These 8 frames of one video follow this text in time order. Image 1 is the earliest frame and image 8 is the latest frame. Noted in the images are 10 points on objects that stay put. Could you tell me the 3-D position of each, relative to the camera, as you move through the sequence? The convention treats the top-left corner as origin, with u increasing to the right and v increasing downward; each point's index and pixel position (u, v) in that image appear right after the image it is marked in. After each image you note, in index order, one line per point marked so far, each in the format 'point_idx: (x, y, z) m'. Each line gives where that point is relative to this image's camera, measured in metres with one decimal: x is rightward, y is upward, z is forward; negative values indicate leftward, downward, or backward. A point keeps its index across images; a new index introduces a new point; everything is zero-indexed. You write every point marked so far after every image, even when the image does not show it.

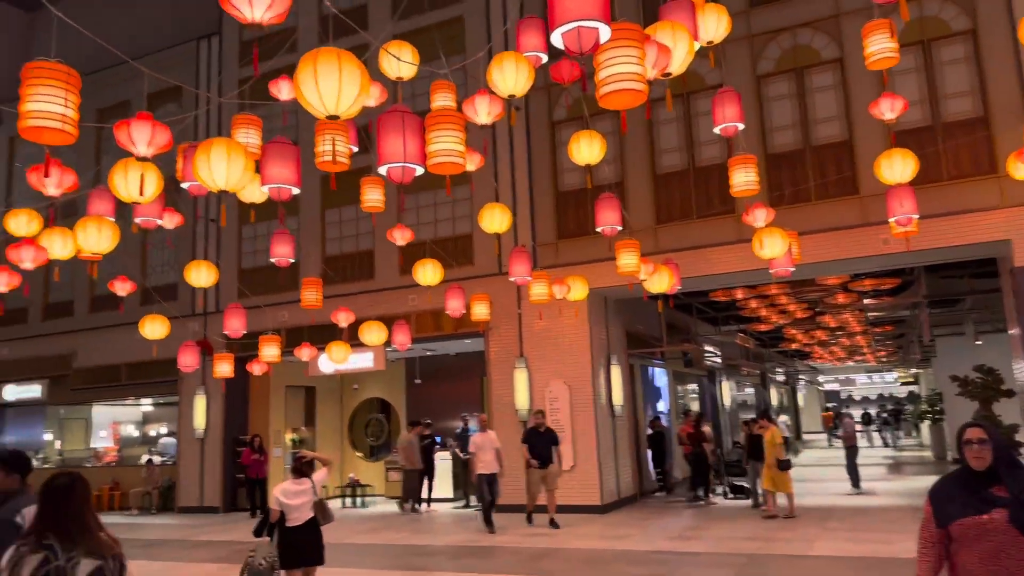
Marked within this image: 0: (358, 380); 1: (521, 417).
0: (-3.4, -2.0, +17.1) m
1: (+0.2, -2.0, +12.2) m
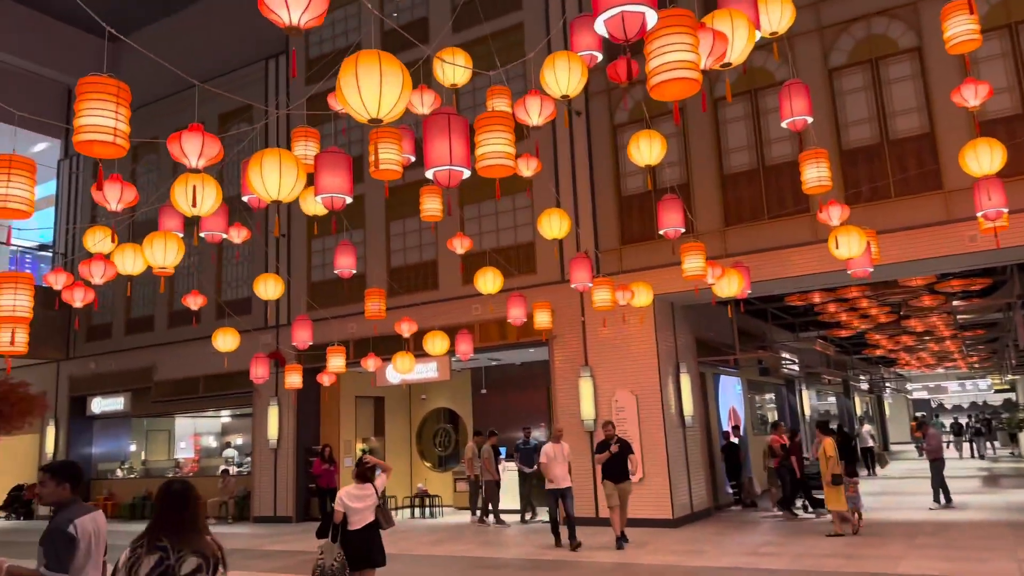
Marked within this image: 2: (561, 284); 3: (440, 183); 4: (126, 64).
0: (-1.9, -2.3, +17.1) m
1: (+1.2, -2.2, +11.9) m
2: (+0.8, +0.1, +12.5) m
3: (-0.5, +0.7, +4.8) m
4: (-9.6, +5.6, +19.4) m
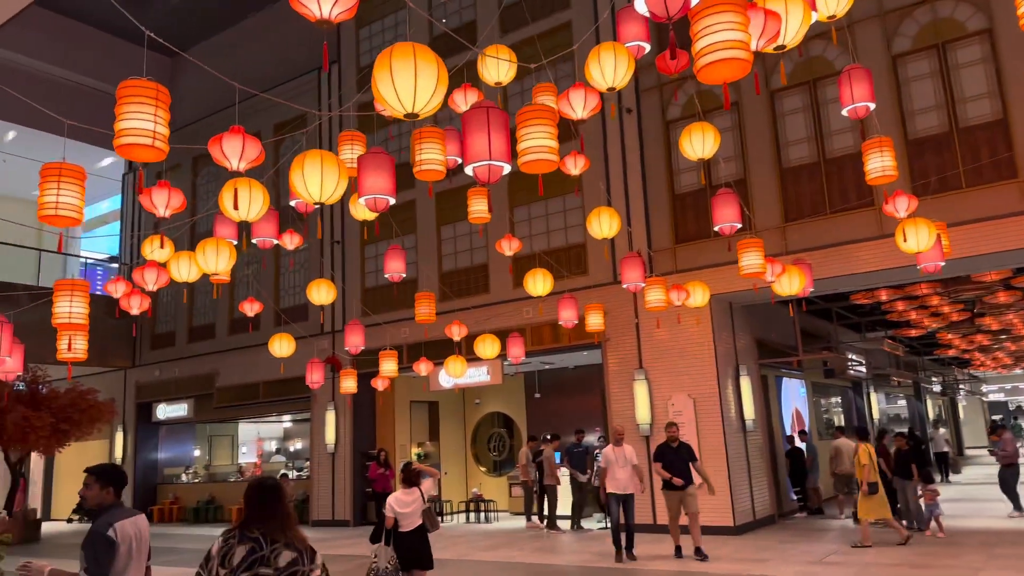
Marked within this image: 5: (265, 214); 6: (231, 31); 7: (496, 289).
0: (-0.7, -2.4, +17.0) m
1: (+2.0, -2.2, +11.6) m
2: (+1.6, 0.0, +12.2) m
3: (-0.2, +0.7, +4.7) m
4: (-8.3, +5.4, +19.9) m
5: (-2.7, +0.8, +8.6) m
6: (-6.8, +6.3, +19.0) m
7: (-0.3, 0.0, +13.5) m
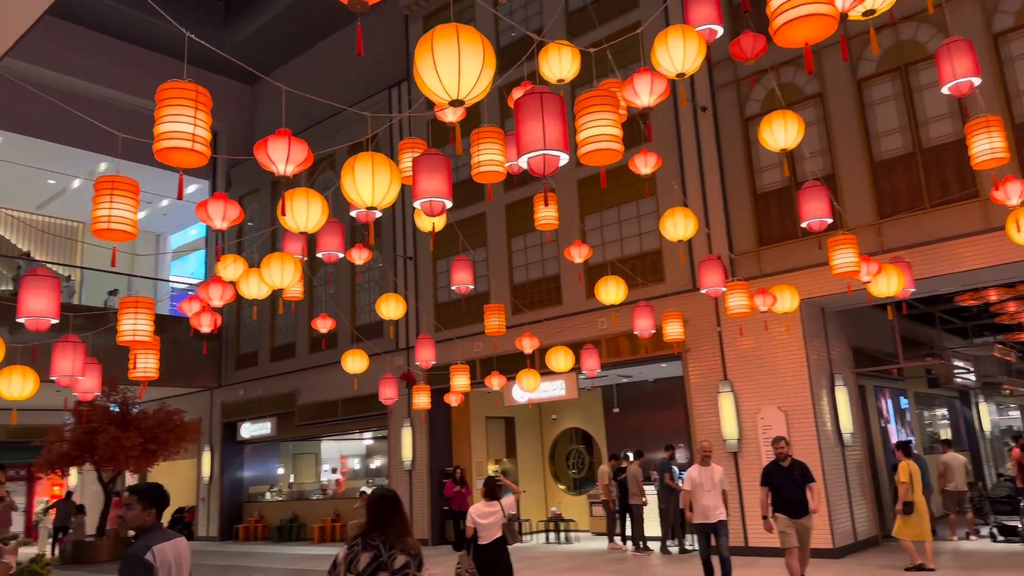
0: (+1.0, -2.6, +16.6) m
1: (+3.1, -2.3, +10.9) m
2: (+2.7, -0.1, +11.6) m
3: (+0.1, +0.7, +4.3) m
4: (-6.5, +4.8, +20.4) m
5: (-2.0, +0.7, +8.5) m
6: (-5.1, +5.8, +19.3) m
7: (+1.0, -0.2, +13.0) m
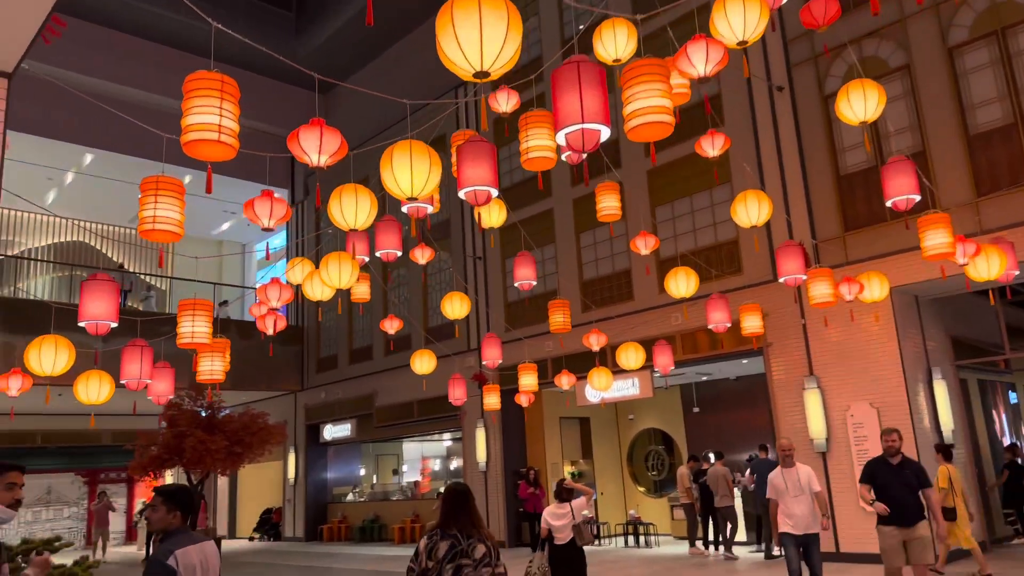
0: (+2.5, -2.6, +16.1) m
1: (+4.1, -2.1, +10.3) m
2: (+3.7, +0.1, +11.0) m
3: (+0.3, +0.7, +4.0) m
4: (-4.7, +4.7, +20.7) m
5: (-1.4, +0.7, +8.4) m
6: (-3.5, +5.7, +19.5) m
7: (+2.1, -0.1, +12.6) m
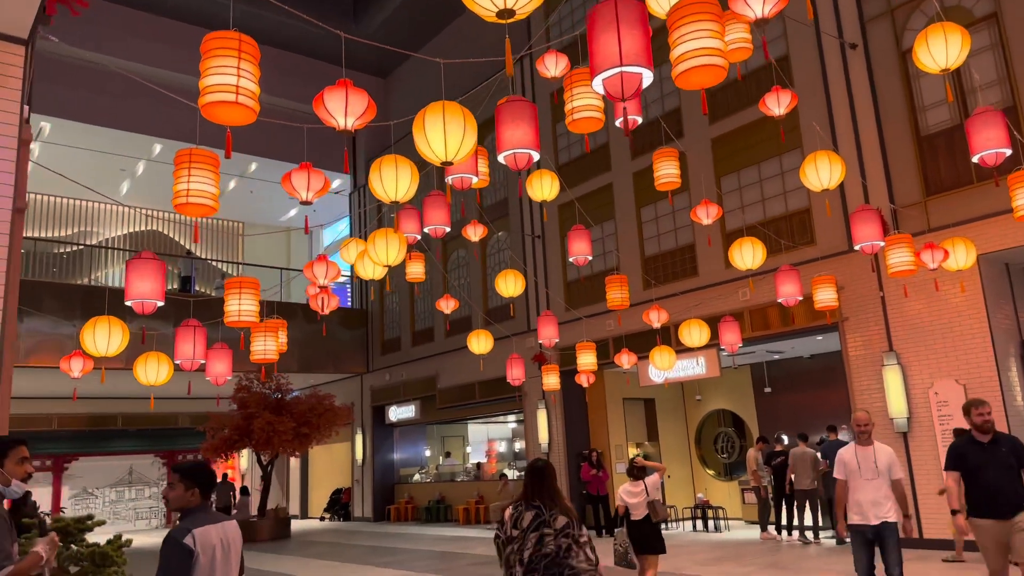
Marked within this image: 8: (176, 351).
0: (+3.8, -2.1, +15.6) m
1: (+4.8, -1.7, +9.6) m
2: (+4.5, +0.5, +10.3) m
3: (+0.5, +0.9, +3.7) m
4: (-3.1, +5.2, +20.6) m
5: (-0.8, +0.9, +8.2) m
6: (-2.0, +6.2, +19.3) m
7: (+3.0, +0.3, +12.1) m
8: (-3.8, -0.7, +8.8) m
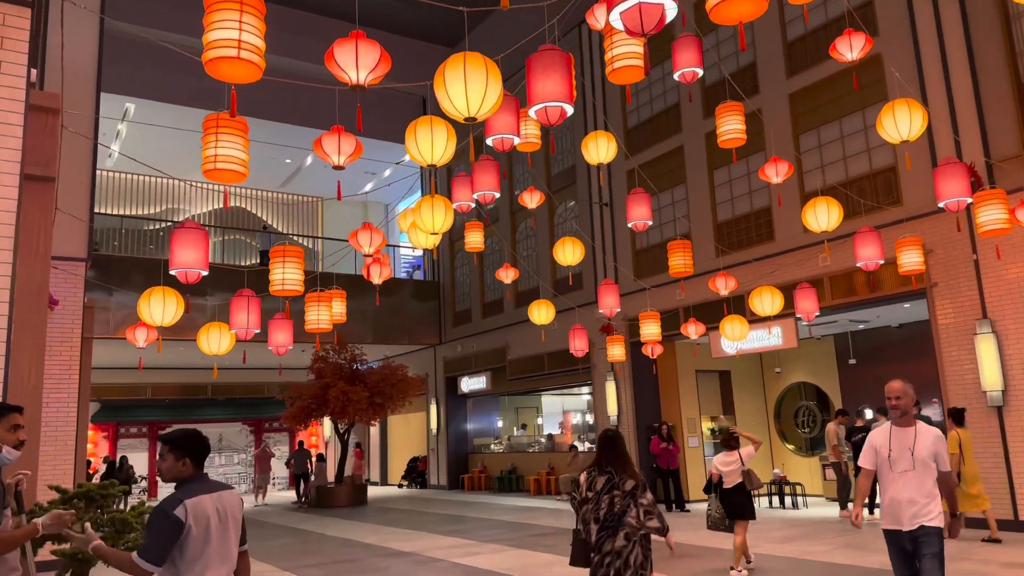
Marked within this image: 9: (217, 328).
0: (+5.1, -1.4, +14.9) m
1: (+5.5, -1.3, +8.8) m
2: (+5.2, +0.9, +9.5) m
3: (+0.5, +1.1, +3.3) m
4: (-1.3, +5.9, +20.4) m
5: (-0.3, +1.3, +7.9) m
6: (-0.3, +6.9, +18.9) m
7: (+4.0, +0.8, +11.4) m
8: (-3.2, -0.4, +9.0) m
9: (-3.6, -0.5, +9.4) m
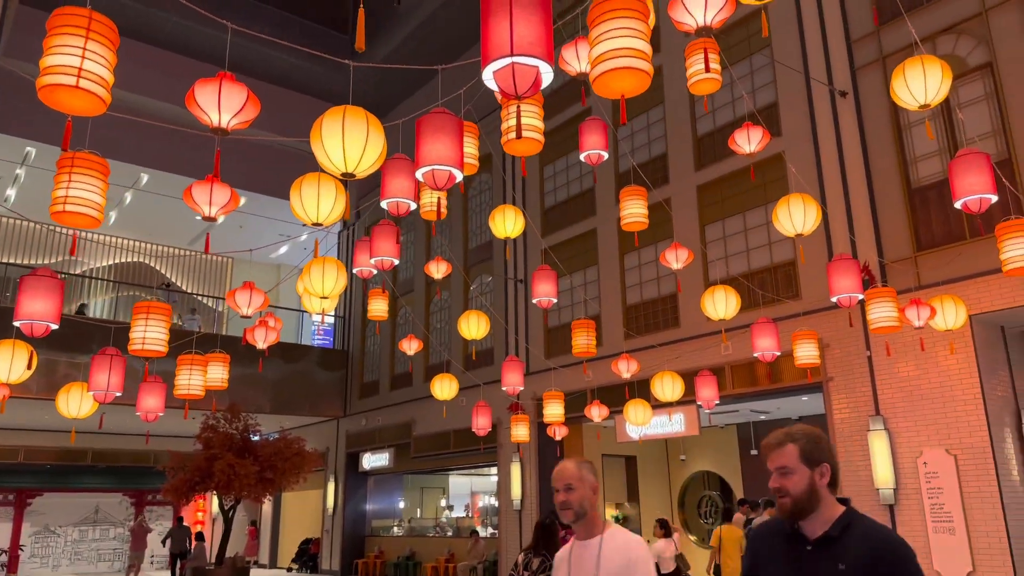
0: (+3.3, -3.1, +14.8) m
1: (+4.2, -2.4, +8.8) m
2: (+4.0, -0.3, +9.7) m
3: (0.0, +0.8, +3.1) m
4: (-3.3, +4.1, +20.4) m
5: (-1.3, +0.6, +7.6) m
6: (-2.2, +5.1, +19.1) m
7: (+2.6, -0.5, +11.4) m
8: (-4.3, -1.0, +8.2) m
9: (-4.7, -1.1, +8.6) m
